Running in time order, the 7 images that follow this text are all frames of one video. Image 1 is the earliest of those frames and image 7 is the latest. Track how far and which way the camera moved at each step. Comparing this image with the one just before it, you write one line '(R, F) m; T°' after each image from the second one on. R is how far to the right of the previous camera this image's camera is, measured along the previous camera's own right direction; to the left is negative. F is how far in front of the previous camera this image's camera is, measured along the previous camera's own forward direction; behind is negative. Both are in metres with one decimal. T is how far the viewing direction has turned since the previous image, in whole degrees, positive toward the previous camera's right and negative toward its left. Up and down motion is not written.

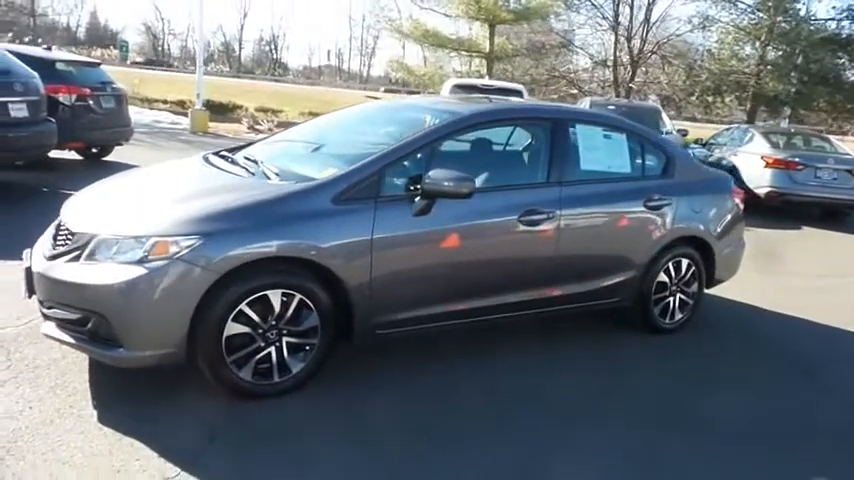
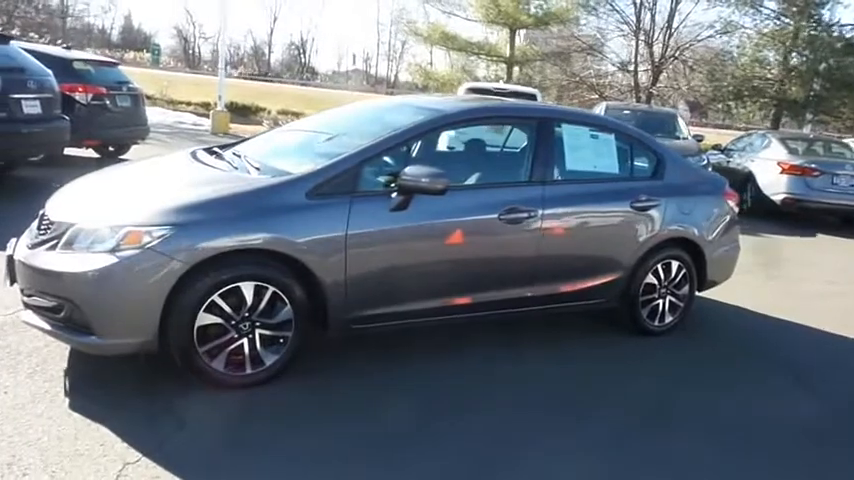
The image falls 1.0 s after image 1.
(+0.3, 0.0) m; -3°
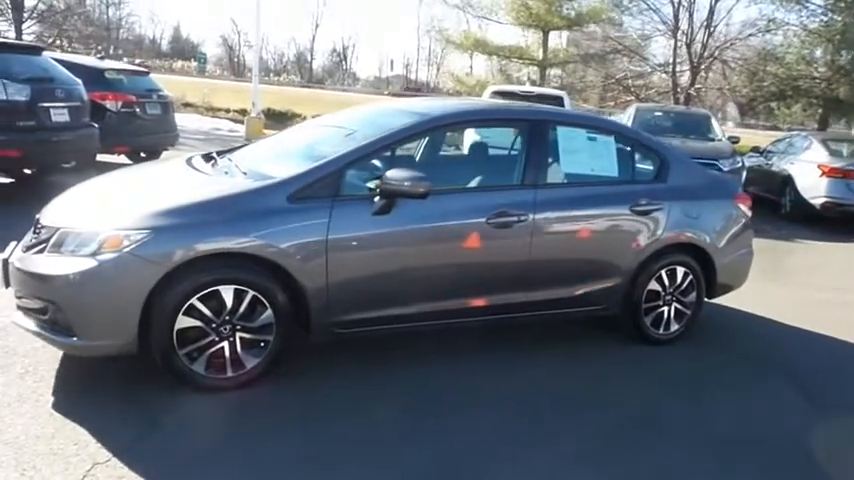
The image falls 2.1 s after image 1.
(+0.4, 0.0) m; -4°
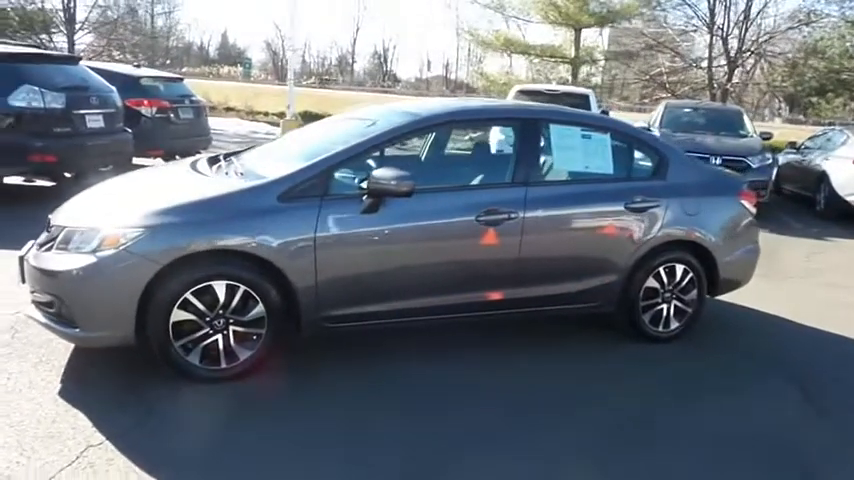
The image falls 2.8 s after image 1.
(+0.4, -0.1) m; -4°
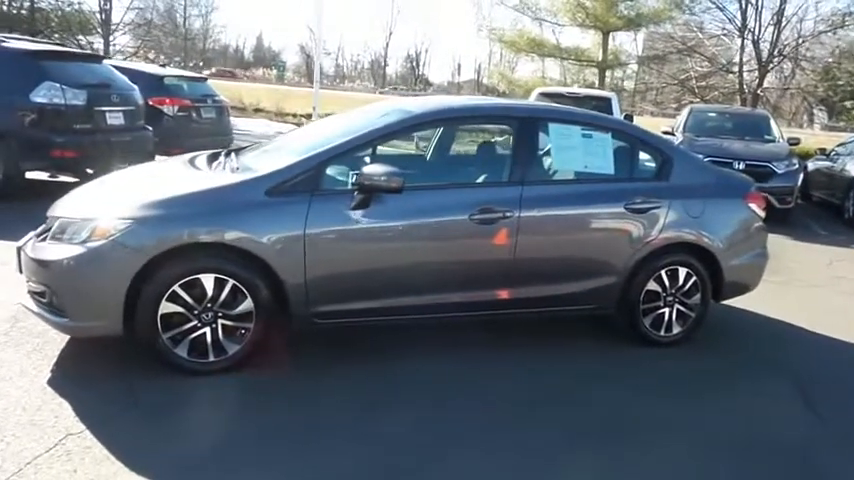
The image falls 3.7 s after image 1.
(+0.3, 0.0) m; -3°
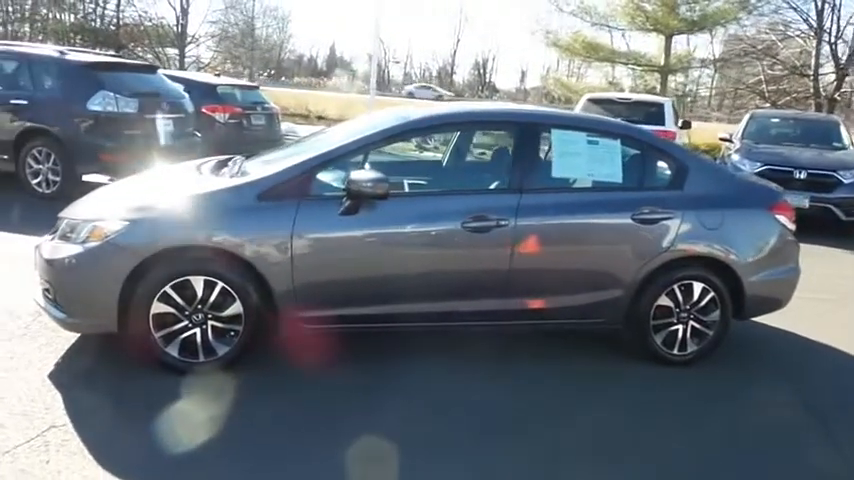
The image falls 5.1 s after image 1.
(+0.5, +0.1) m; -6°
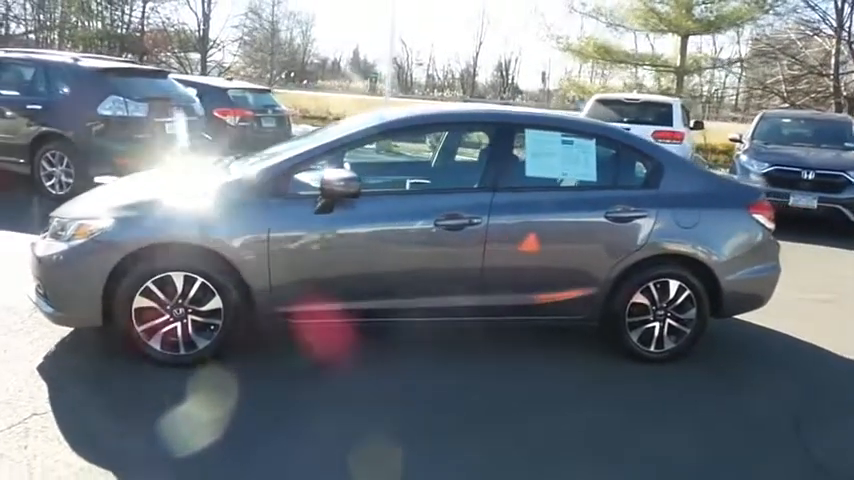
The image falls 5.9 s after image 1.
(+0.3, -0.1) m; -3°
